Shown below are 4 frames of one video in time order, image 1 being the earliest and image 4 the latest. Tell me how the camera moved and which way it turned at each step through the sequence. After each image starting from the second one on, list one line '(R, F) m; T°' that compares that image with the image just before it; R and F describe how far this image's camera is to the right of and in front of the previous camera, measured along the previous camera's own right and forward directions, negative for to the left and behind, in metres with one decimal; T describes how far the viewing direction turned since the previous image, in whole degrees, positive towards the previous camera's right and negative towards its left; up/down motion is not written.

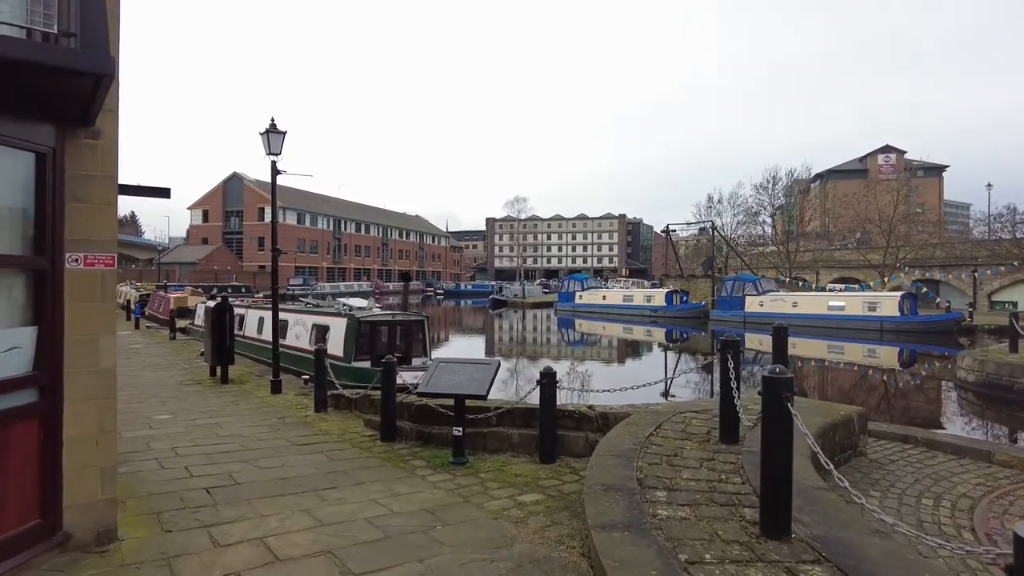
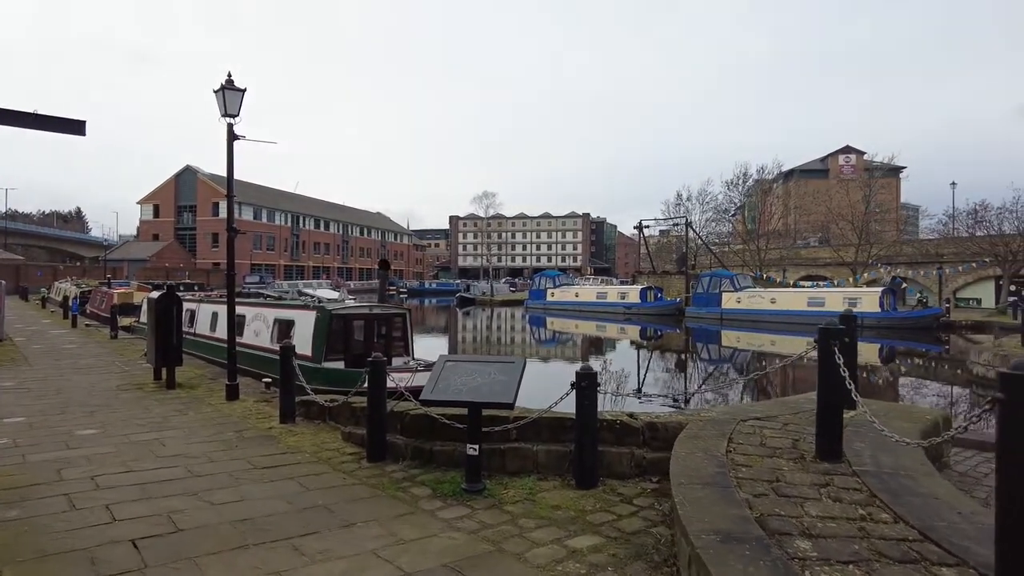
(-0.6, +1.6) m; +3°
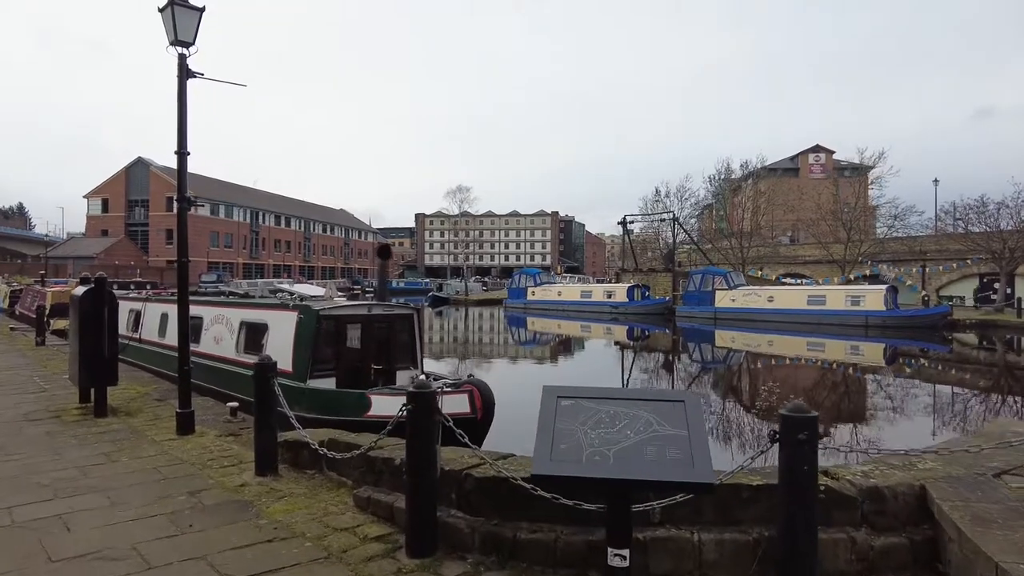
(-1.0, +2.5) m; +3°
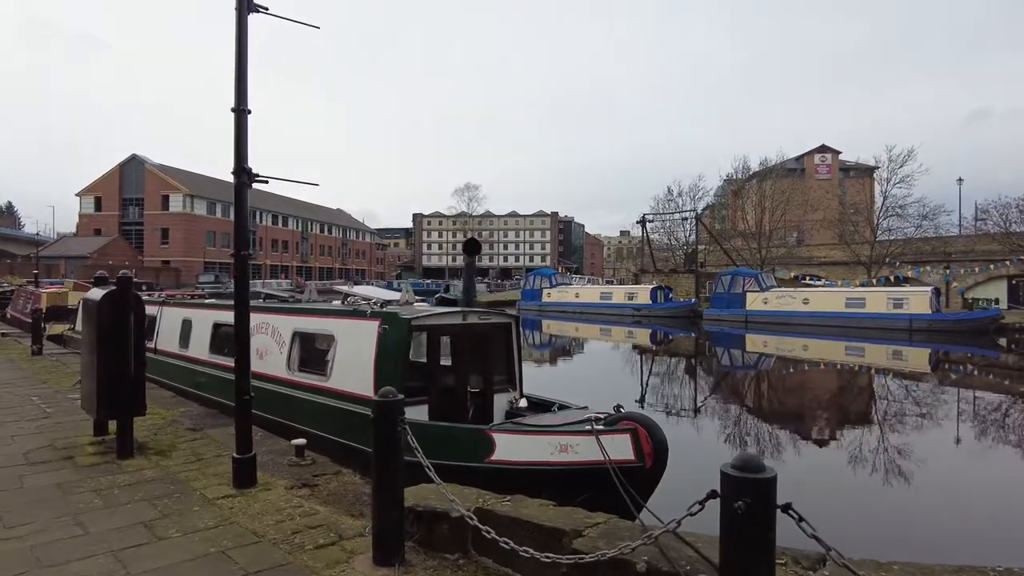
(-1.5, +1.8) m; +1°
